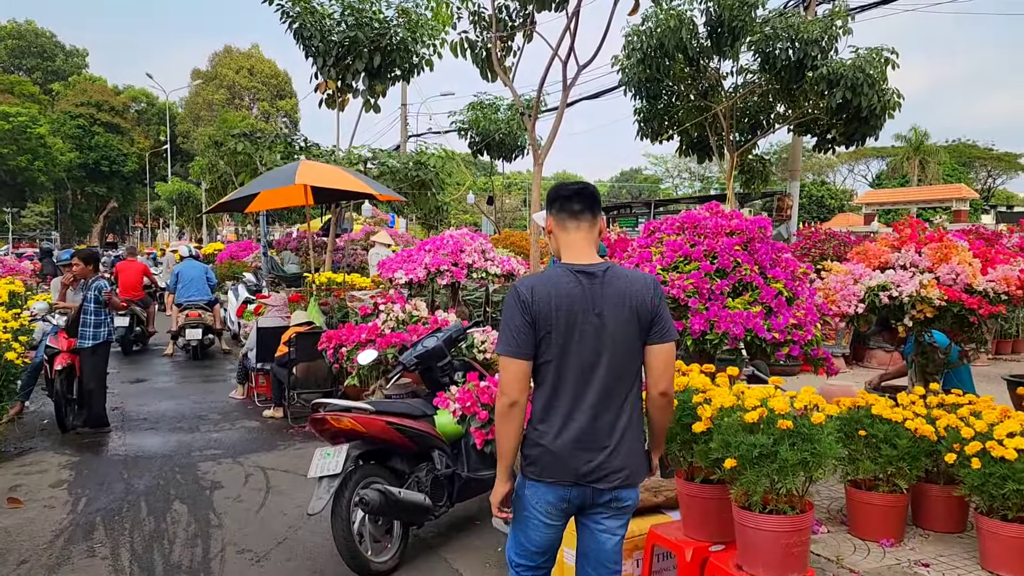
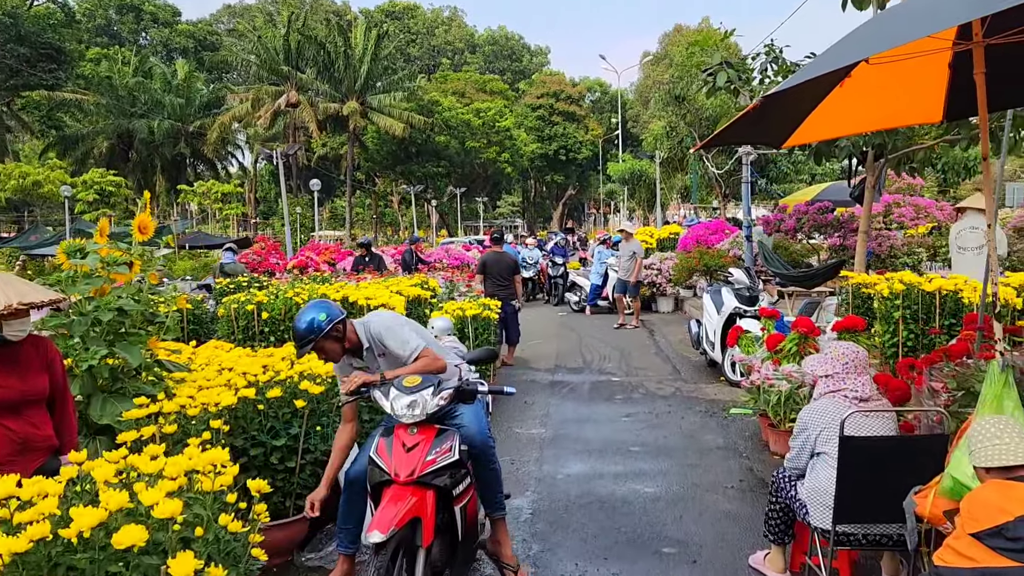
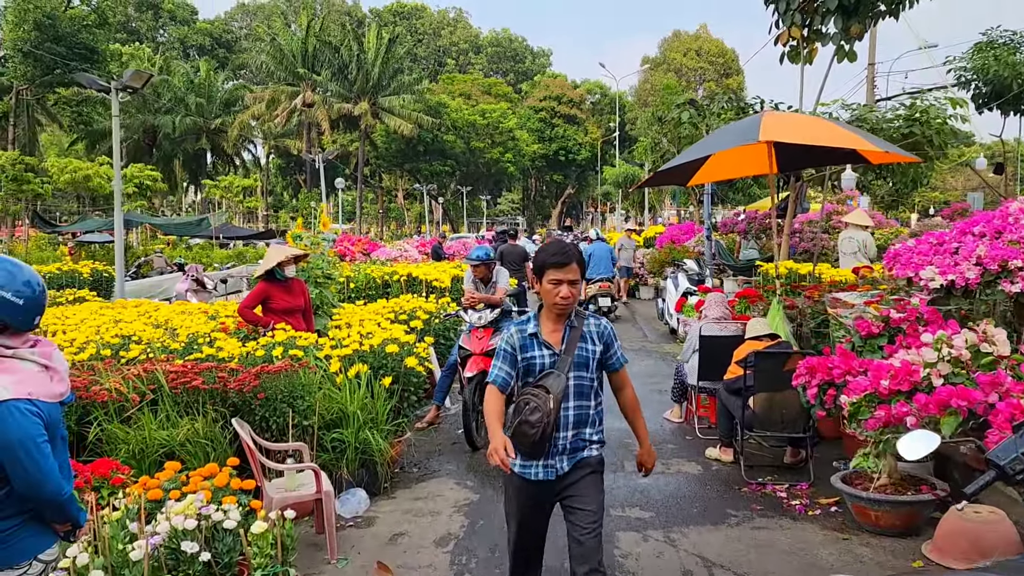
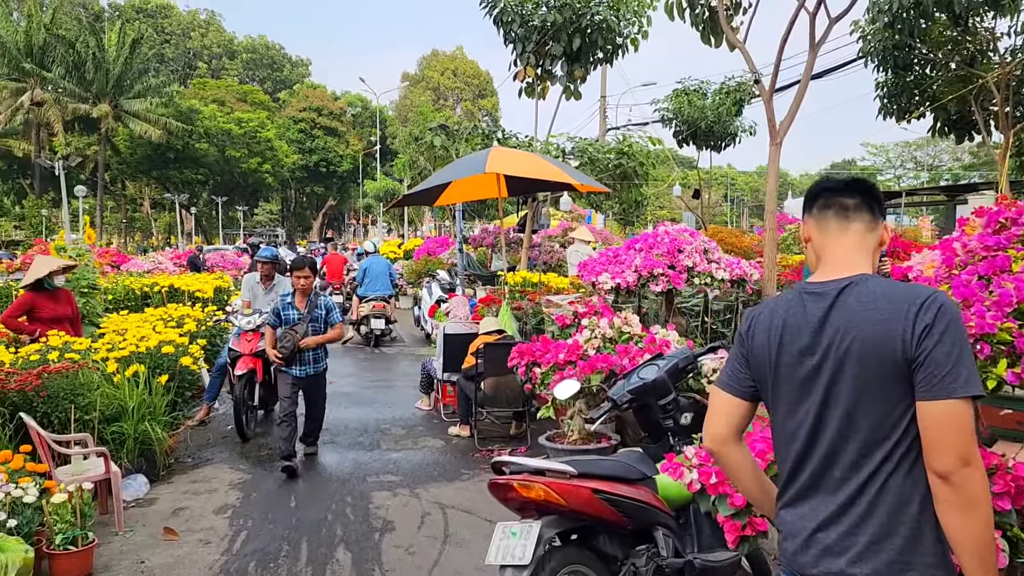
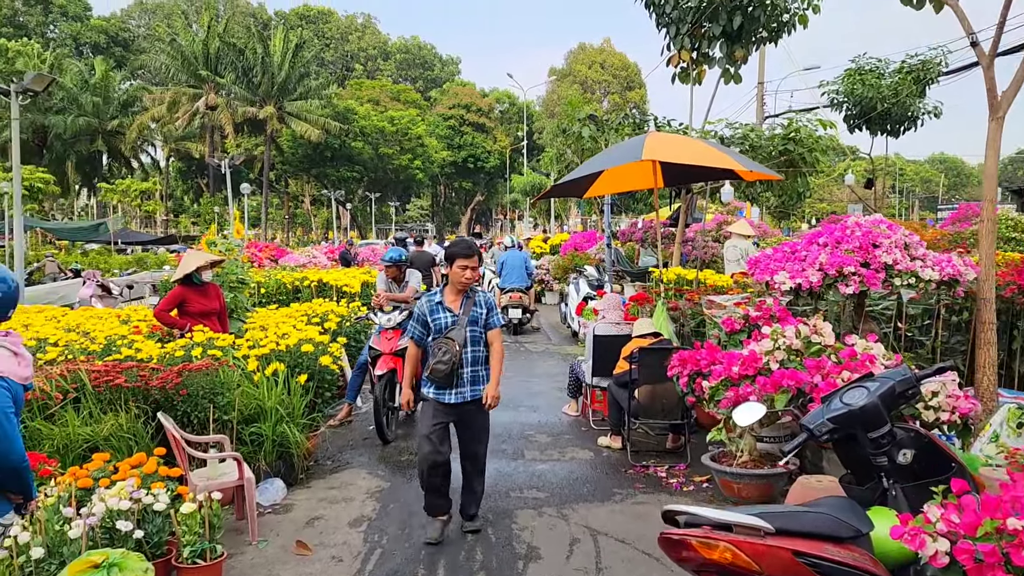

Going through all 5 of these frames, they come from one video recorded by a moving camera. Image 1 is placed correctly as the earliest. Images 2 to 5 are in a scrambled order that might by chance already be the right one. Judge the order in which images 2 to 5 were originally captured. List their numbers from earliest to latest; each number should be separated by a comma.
4, 5, 3, 2
